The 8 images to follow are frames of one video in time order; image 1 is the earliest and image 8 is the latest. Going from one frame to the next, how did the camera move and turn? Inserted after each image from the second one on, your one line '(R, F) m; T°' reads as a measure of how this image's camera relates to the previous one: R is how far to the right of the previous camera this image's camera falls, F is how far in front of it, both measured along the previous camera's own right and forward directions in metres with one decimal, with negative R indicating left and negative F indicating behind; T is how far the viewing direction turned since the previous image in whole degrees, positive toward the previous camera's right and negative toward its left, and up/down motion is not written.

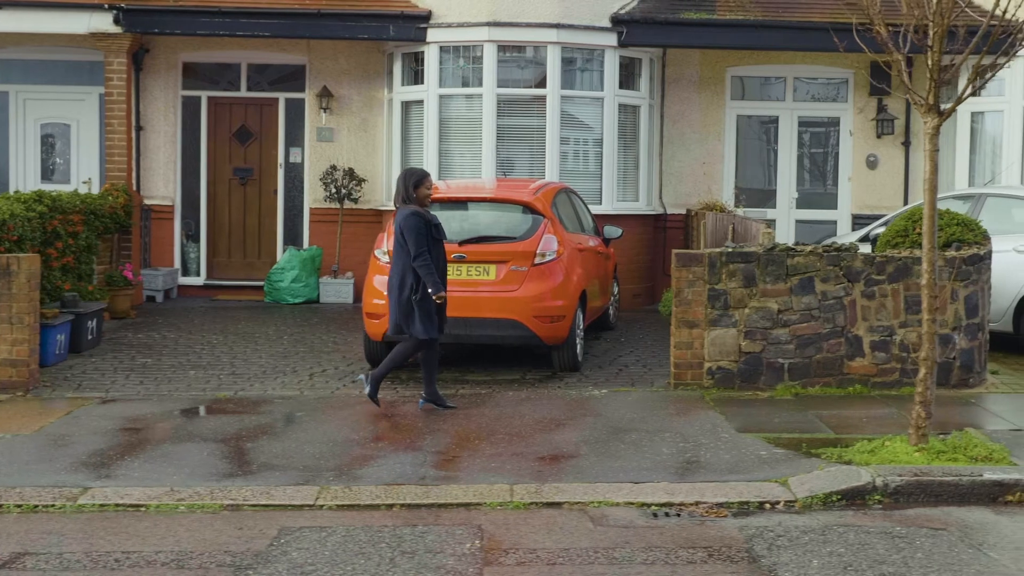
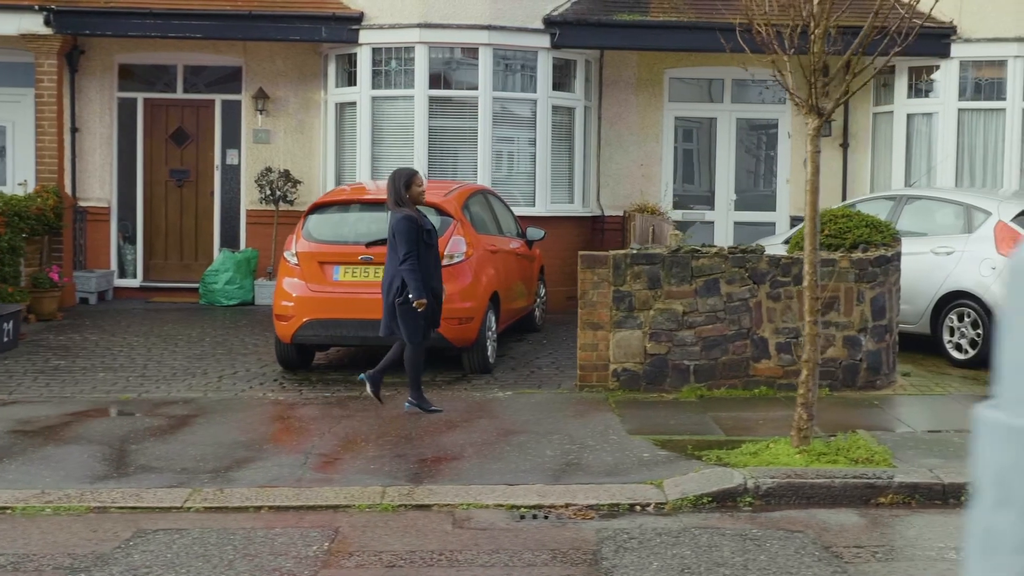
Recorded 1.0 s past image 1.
(+0.5, 0.0) m; 0°
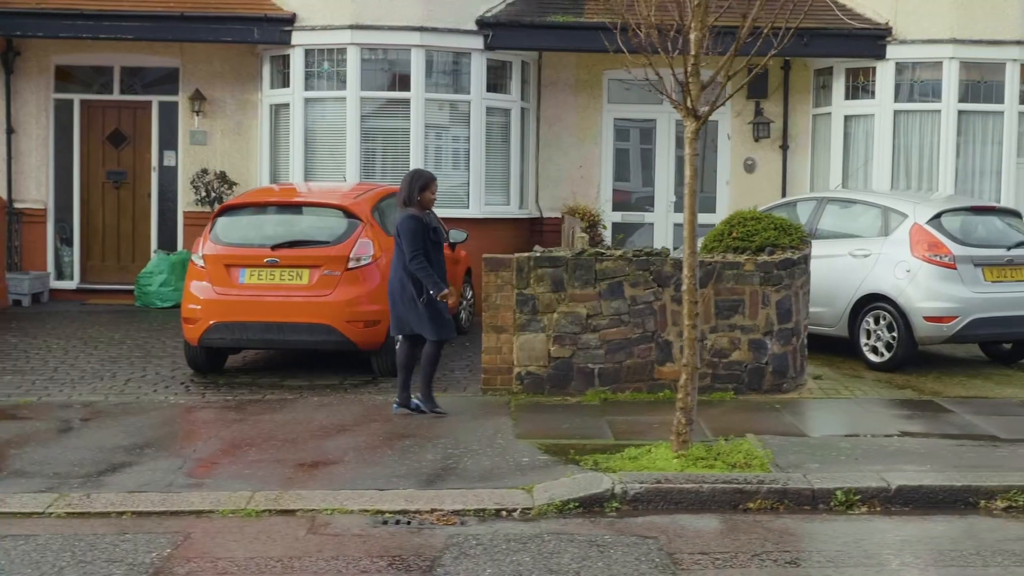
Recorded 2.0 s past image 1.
(+0.5, 0.0) m; 0°
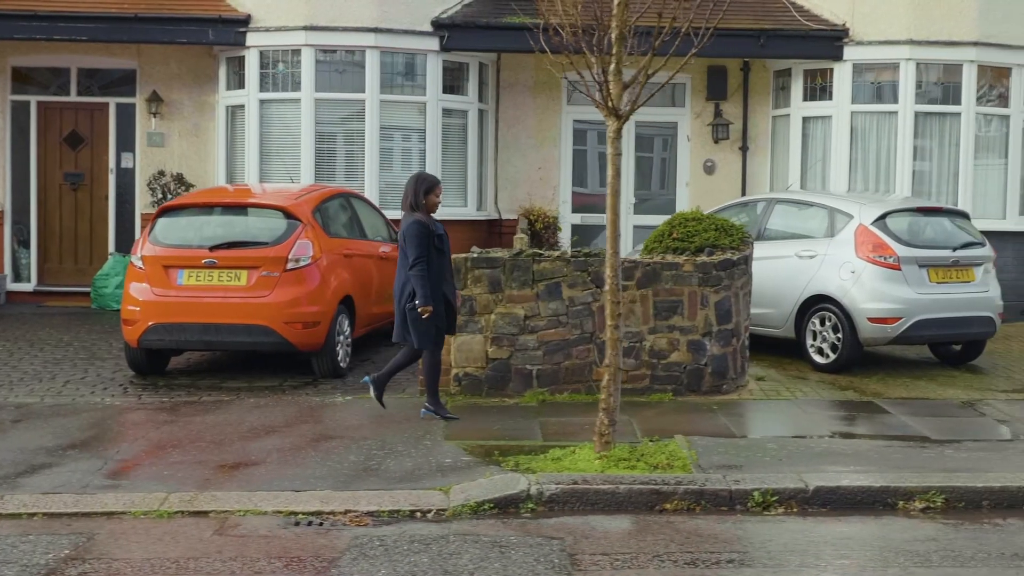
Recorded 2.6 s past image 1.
(+0.3, 0.0) m; 0°
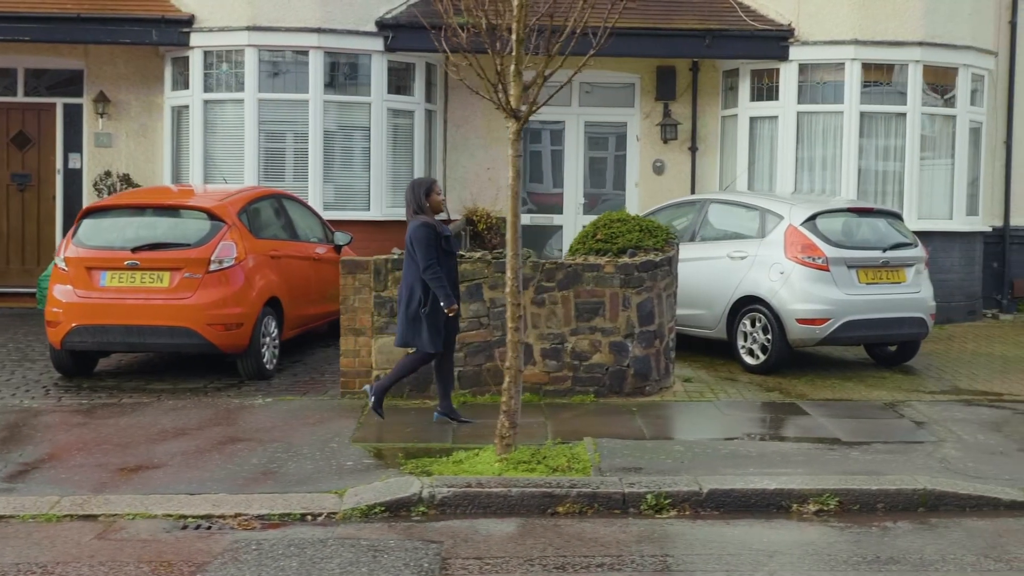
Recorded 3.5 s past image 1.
(+0.4, 0.0) m; 0°
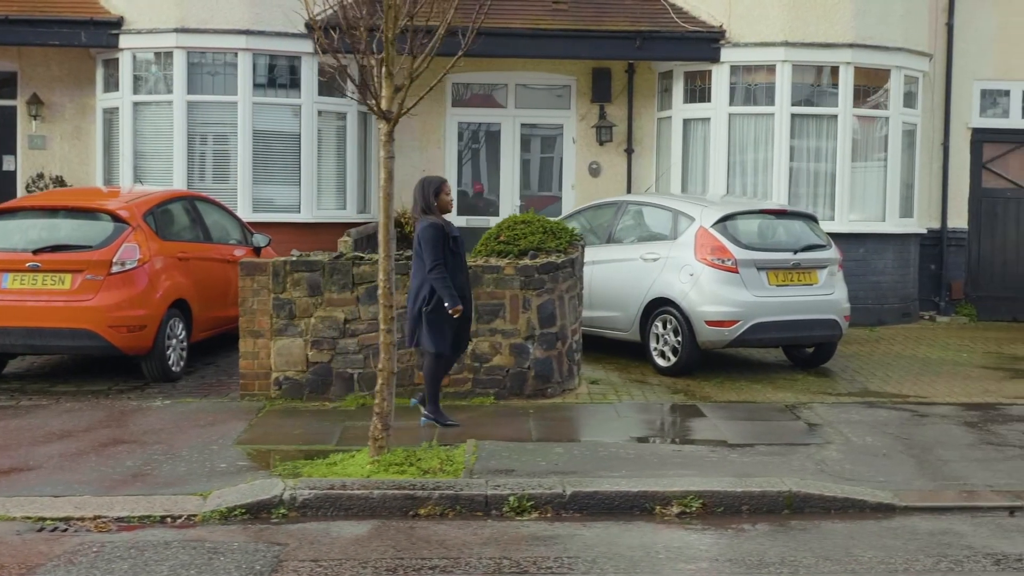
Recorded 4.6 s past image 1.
(+0.5, 0.0) m; 0°
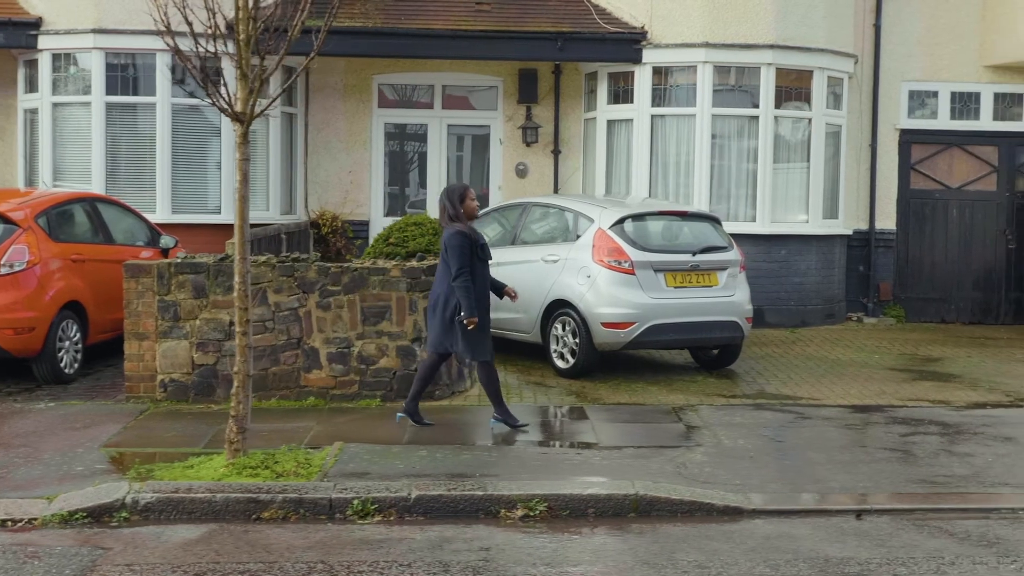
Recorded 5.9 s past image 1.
(+0.6, 0.0) m; 0°
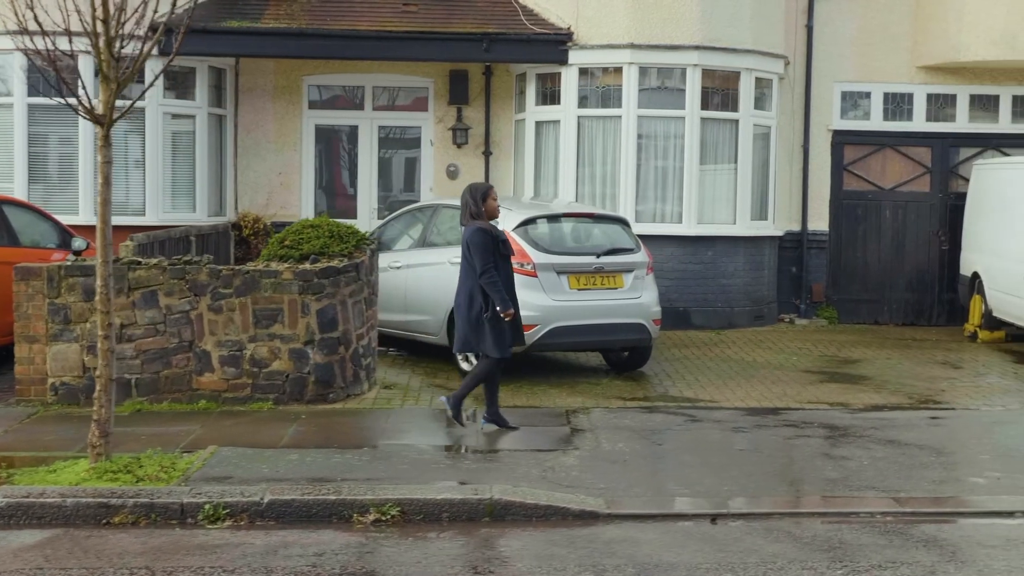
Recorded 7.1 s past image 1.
(+0.6, 0.0) m; 0°
